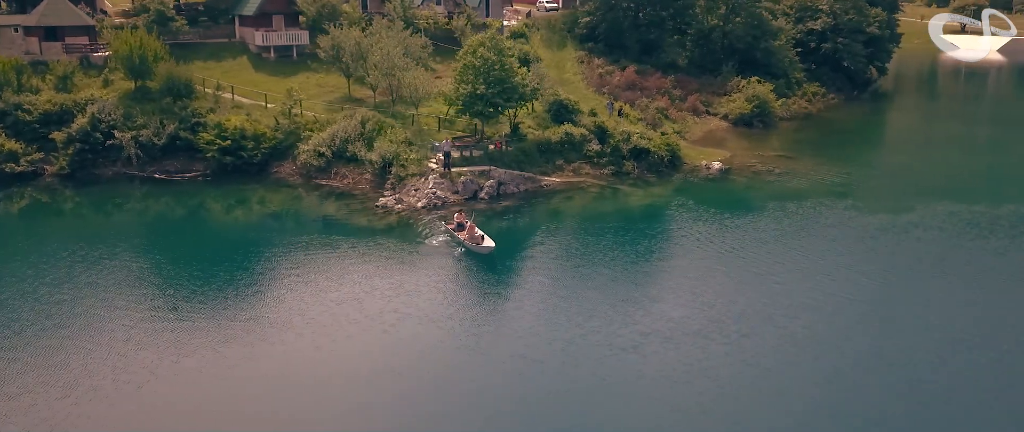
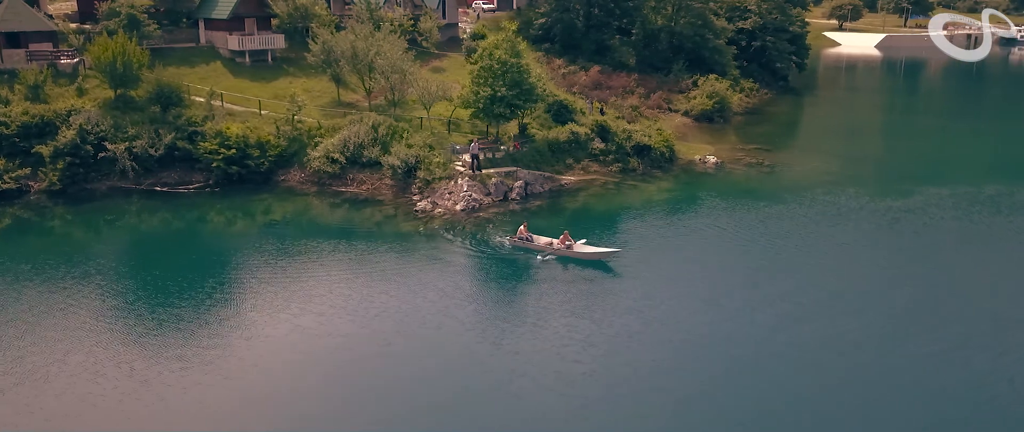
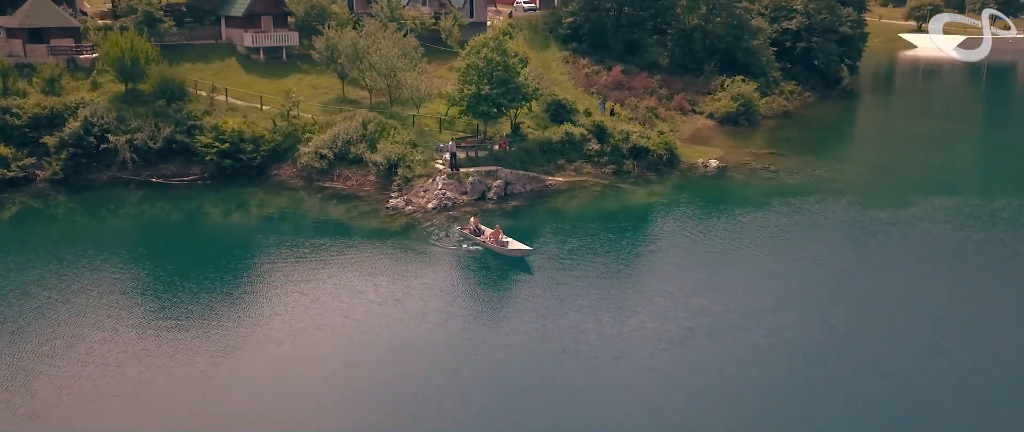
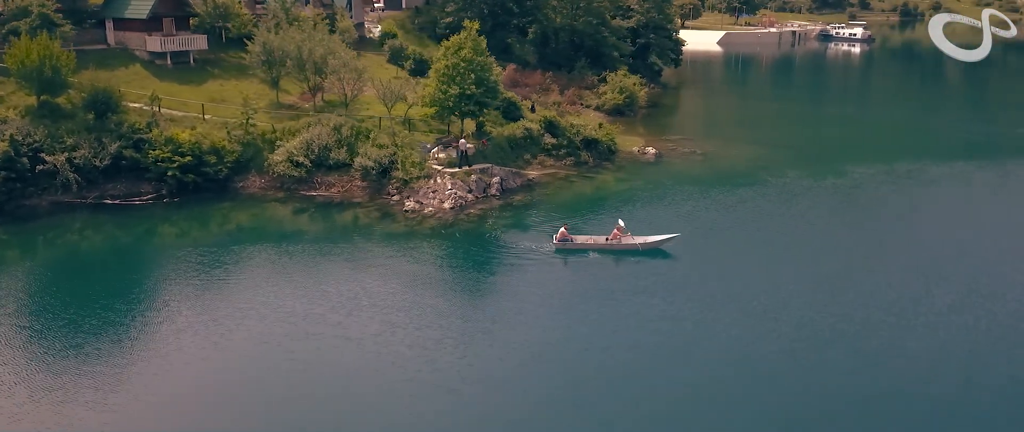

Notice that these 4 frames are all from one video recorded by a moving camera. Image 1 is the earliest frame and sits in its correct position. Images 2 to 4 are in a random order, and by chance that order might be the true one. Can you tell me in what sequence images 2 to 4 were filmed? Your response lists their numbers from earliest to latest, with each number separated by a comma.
3, 2, 4
